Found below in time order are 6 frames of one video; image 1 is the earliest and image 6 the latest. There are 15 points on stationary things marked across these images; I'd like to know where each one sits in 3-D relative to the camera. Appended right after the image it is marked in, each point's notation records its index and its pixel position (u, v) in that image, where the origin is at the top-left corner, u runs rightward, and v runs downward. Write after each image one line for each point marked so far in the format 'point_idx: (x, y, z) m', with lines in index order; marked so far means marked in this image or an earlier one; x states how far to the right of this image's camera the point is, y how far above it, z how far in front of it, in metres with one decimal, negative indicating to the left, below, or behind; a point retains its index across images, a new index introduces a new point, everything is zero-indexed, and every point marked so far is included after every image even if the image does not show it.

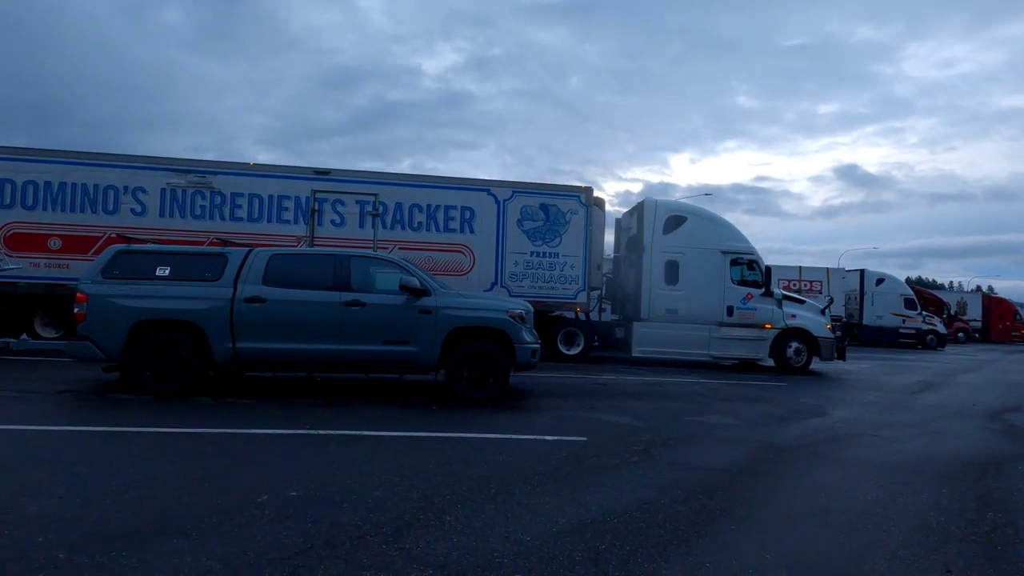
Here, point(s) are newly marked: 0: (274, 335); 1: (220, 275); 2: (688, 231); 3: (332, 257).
0: (-4.4, -0.9, +9.9) m
1: (-5.5, +0.3, +10.0) m
2: (+6.3, +2.0, +18.9) m
3: (-3.5, +0.6, +10.3) m
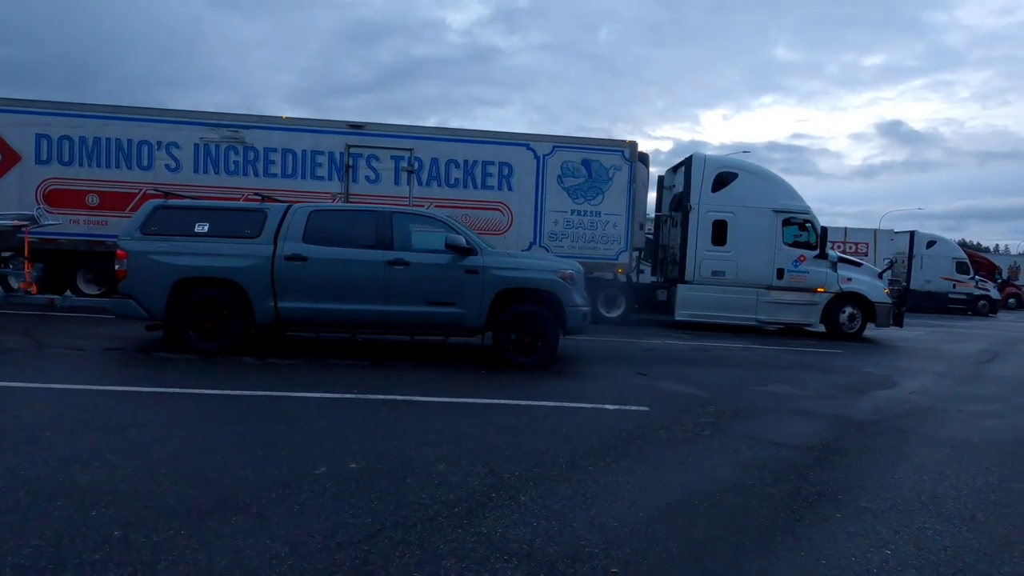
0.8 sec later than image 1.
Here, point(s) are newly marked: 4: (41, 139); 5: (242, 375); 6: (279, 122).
0: (-3.5, -0.2, +9.5) m
1: (-4.5, +1.0, +9.6) m
2: (+7.6, +3.4, +17.8) m
3: (-2.6, +1.4, +9.8) m
4: (-14.0, +4.4, +15.8) m
5: (-4.2, -1.3, +8.3) m
6: (-7.2, +5.1, +16.4) m
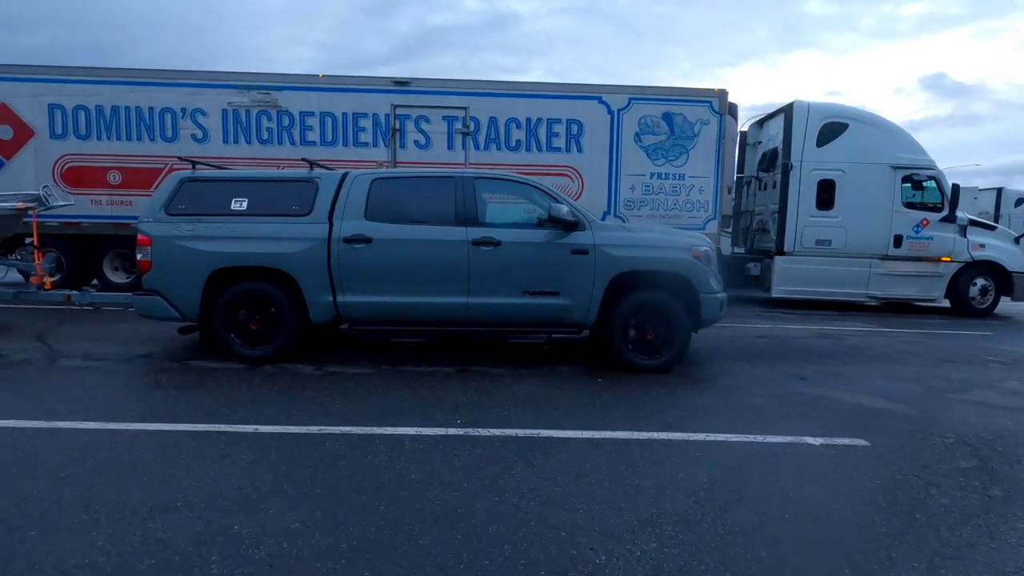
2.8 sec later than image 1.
0: (-1.8, 0.0, +7.5) m
1: (-2.9, +1.2, +7.6) m
2: (+9.6, +4.2, +15.1) m
3: (-0.9, +1.6, +7.7) m
4: (-12.1, +4.7, +14.1) m
5: (-2.5, -1.2, +6.4) m
6: (-5.3, +5.5, +14.3) m
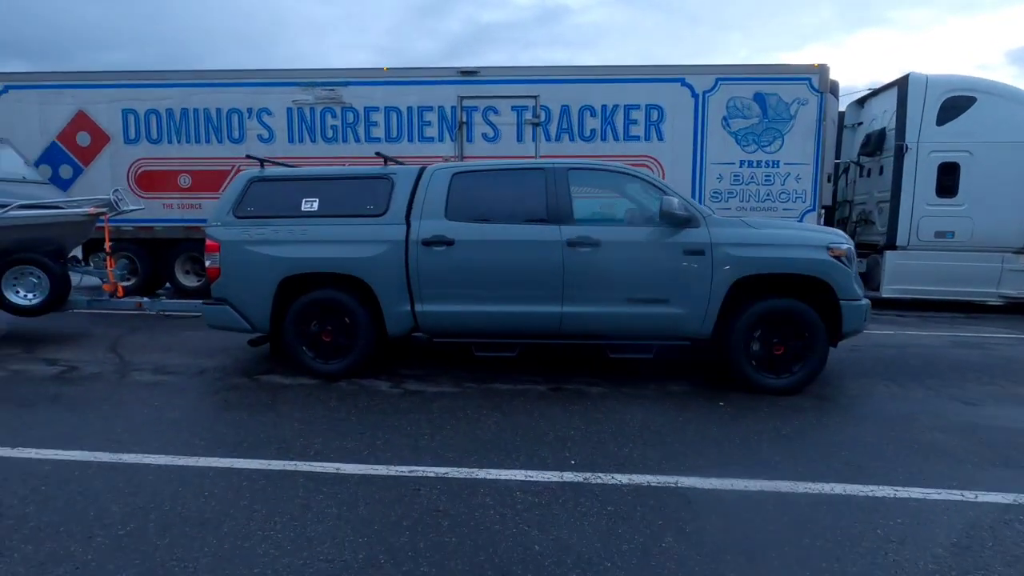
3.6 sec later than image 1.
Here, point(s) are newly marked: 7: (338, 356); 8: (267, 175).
0: (-0.5, -0.1, +6.7) m
1: (-1.6, +1.1, +6.9) m
2: (+11.5, +4.2, +13.1) m
3: (+0.4, +1.5, +6.8) m
4: (-10.2, +4.6, +14.1) m
5: (-1.4, -1.4, +5.6) m
6: (-3.4, +5.5, +13.7) m
7: (-2.3, -0.9, +7.0) m
8: (-3.3, +1.5, +7.2) m
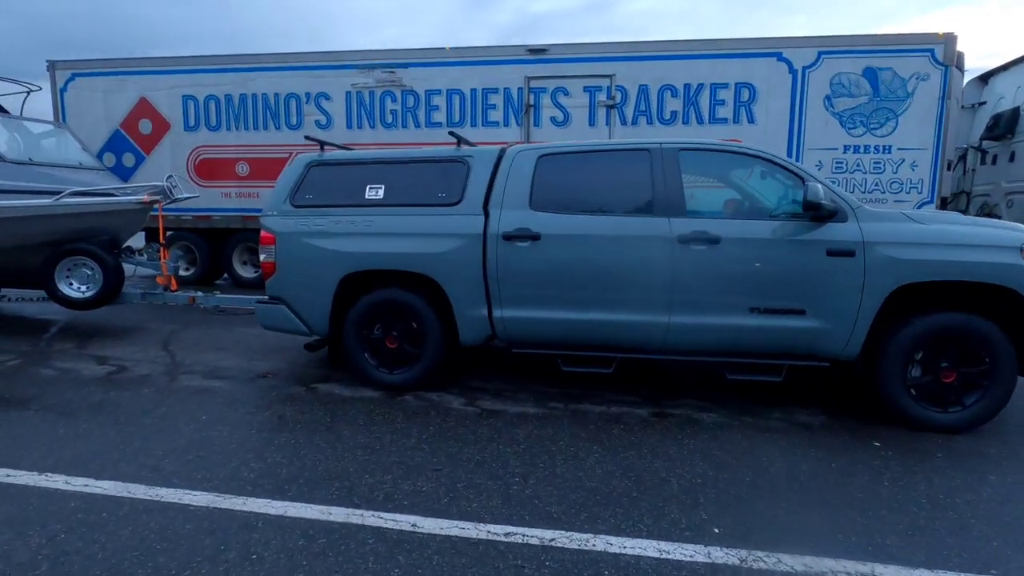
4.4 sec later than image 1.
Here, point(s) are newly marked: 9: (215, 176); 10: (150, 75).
0: (+0.5, -0.1, +5.7) m
1: (-0.6, +1.1, +5.9) m
2: (+13.1, +4.0, +11.0) m
3: (+1.4, +1.4, +5.7) m
4: (-8.4, +4.9, +13.8) m
5: (-0.5, -1.4, +4.7) m
6: (-1.7, +5.6, +12.8) m
7: (-1.2, -0.9, +6.2) m
8: (-2.2, +1.5, +6.4) m
9: (-7.7, +2.9, +13.9) m
10: (-9.5, +5.6, +13.9) m
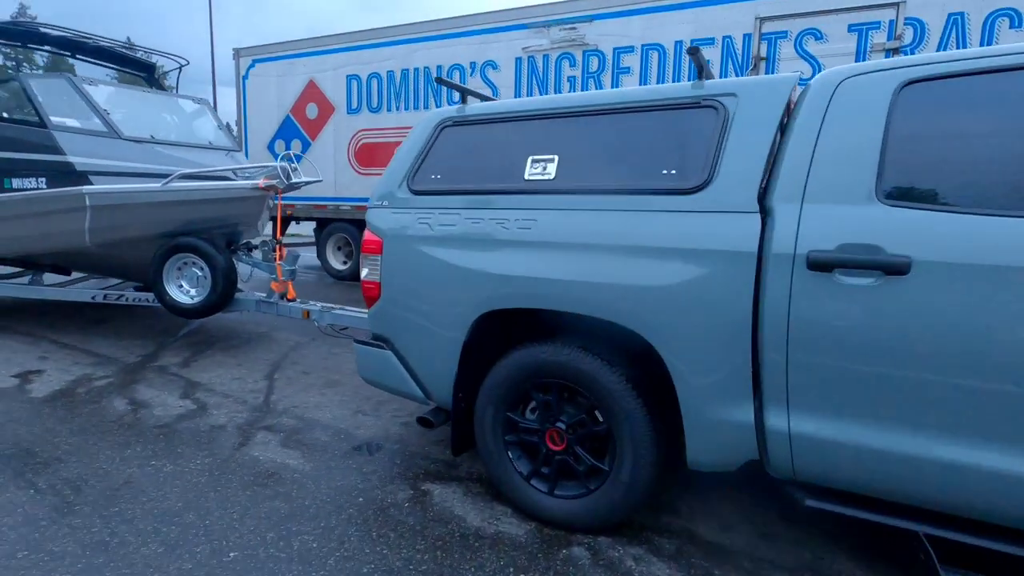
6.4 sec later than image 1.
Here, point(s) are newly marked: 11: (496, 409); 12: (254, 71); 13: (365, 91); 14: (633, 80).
0: (+1.9, -0.6, +2.4) m
1: (+1.1, +0.7, +2.9) m
2: (+15.8, +2.8, +3.7) m
3: (+2.9, +0.9, +2.1) m
4: (-3.8, +4.9, +12.7) m
5: (+0.7, -1.8, +1.8) m
6: (+2.3, +5.3, +9.7) m
7: (+0.4, -1.2, +3.4) m
8: (-0.3, +1.3, +3.8) m
9: (-3.3, +3.0, +12.6) m
10: (-4.8, +5.7, +13.1) m
11: (-0.1, -0.8, +3.5) m
12: (-6.8, +5.8, +14.1) m
13: (-3.5, +4.7, +12.6) m
14: (+2.2, +3.9, +9.9) m
